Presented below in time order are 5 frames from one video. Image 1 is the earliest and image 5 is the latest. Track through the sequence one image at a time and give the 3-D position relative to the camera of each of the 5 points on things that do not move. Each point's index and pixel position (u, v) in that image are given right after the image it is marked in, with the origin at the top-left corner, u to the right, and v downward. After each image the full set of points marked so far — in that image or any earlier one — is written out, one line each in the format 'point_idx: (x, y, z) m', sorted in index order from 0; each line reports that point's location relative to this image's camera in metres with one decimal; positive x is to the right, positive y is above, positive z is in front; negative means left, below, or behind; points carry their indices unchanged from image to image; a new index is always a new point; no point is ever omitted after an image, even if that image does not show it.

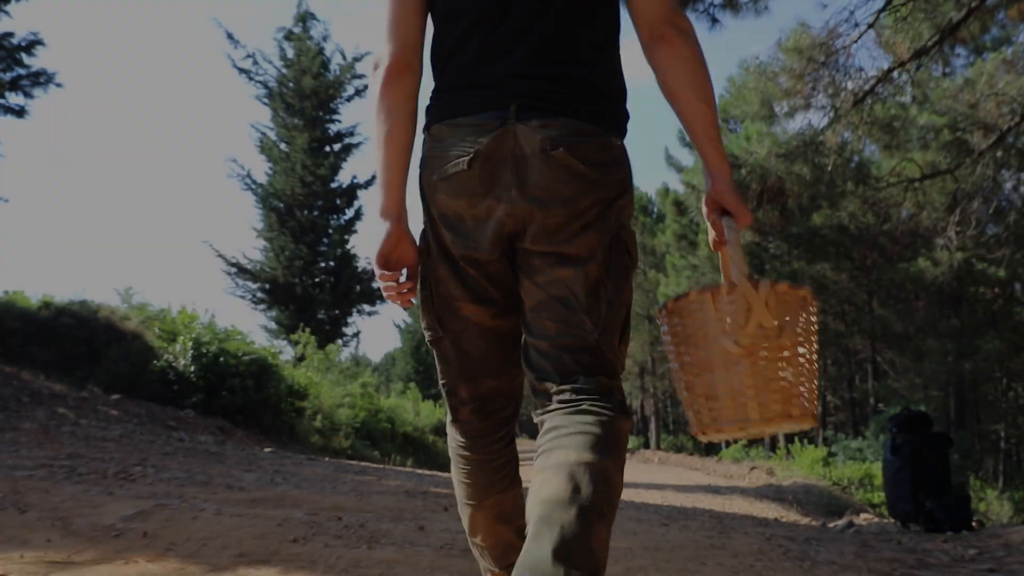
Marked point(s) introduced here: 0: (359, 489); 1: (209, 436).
0: (-1.0, -1.3, +6.2) m
1: (-3.1, -1.5, +10.2) m
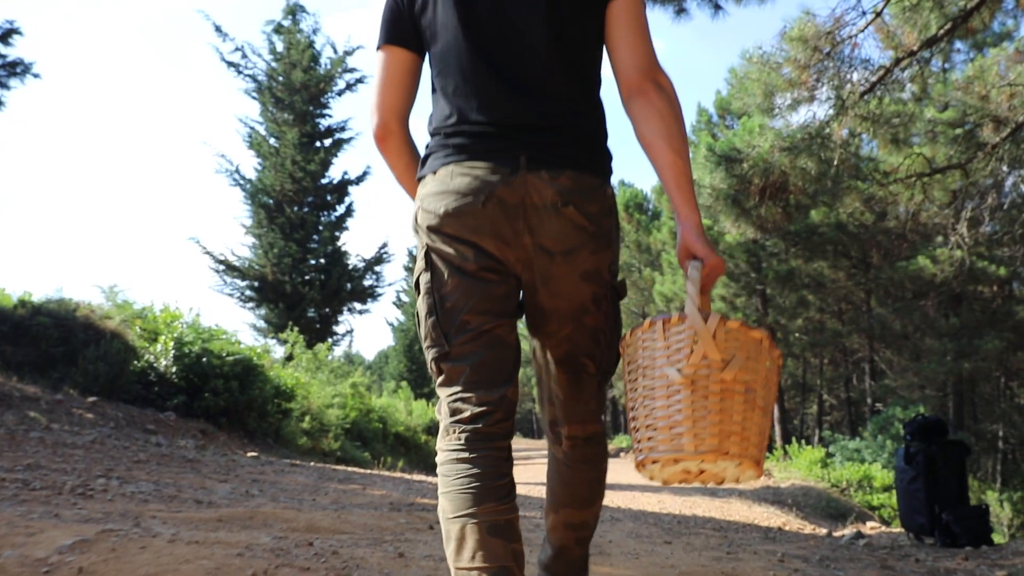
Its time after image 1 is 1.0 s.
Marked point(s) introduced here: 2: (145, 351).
0: (-1.0, -1.3, +5.8) m
1: (-3.2, -1.5, +9.8) m
2: (-4.2, -0.7, +11.4) m
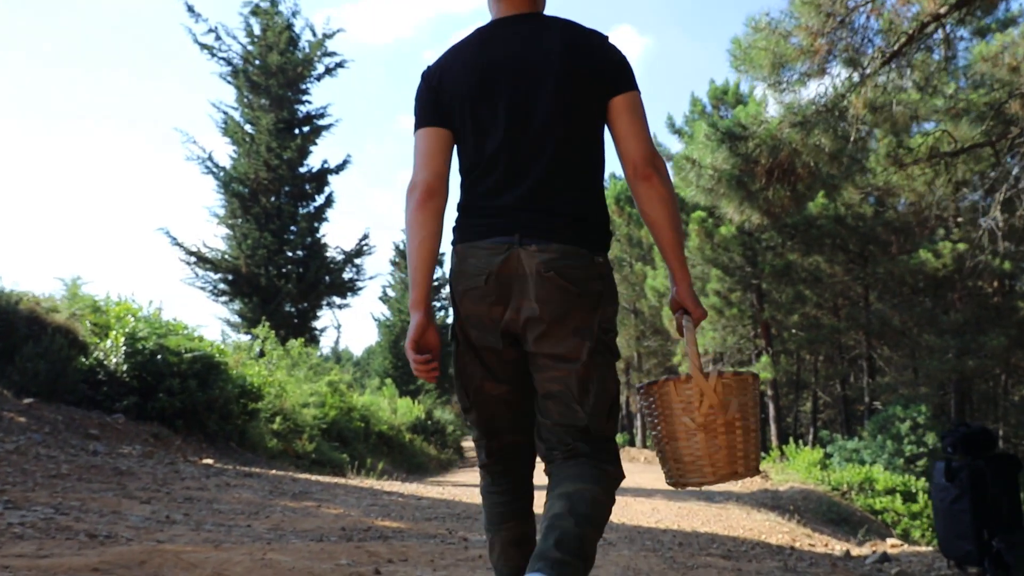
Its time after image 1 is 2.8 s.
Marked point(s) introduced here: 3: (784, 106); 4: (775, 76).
0: (-1.1, -1.2, +4.9) m
1: (-3.3, -1.4, +8.9) m
2: (-4.4, -0.6, +10.5) m
3: (+2.5, +1.7, +9.1) m
4: (+2.4, +1.9, +9.0) m
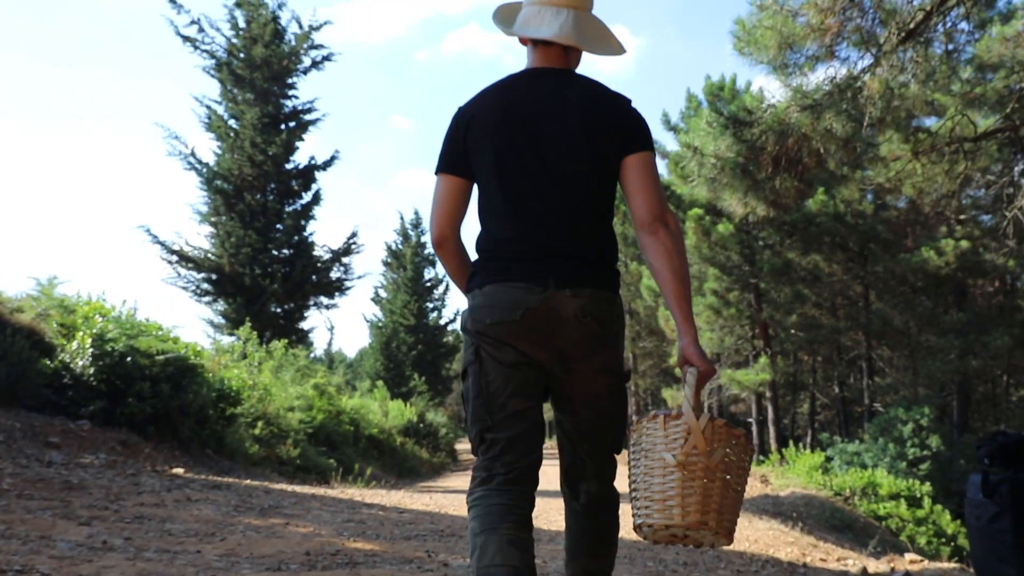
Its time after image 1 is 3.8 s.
0: (-1.2, -1.2, +4.3) m
1: (-3.4, -1.4, +8.3) m
2: (-4.5, -0.6, +9.9) m
3: (+2.4, +1.7, +8.5) m
4: (+2.3, +2.0, +8.5) m
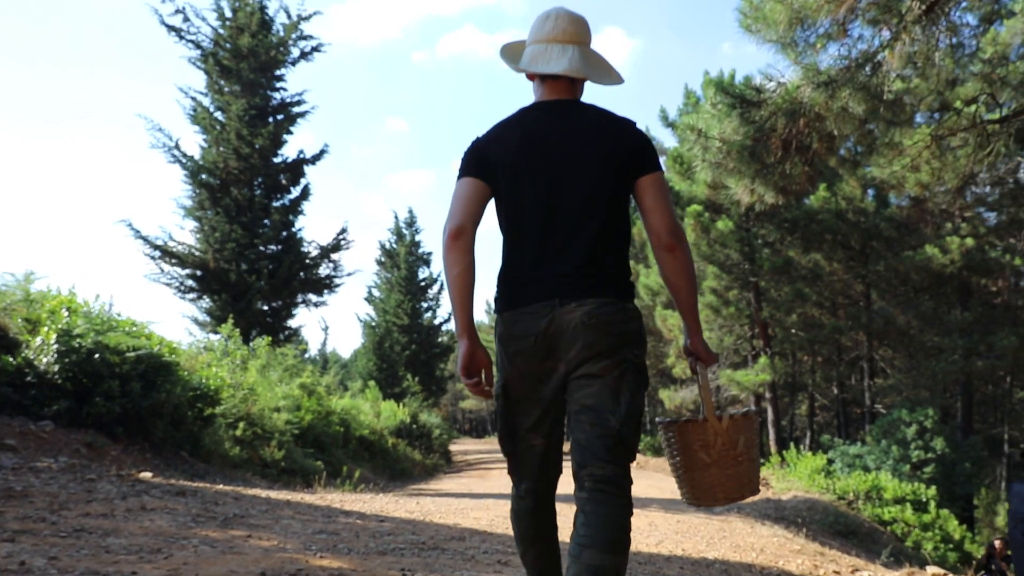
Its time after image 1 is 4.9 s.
0: (-1.3, -1.1, +3.8) m
1: (-3.5, -1.3, +7.7) m
2: (-4.6, -0.5, +9.3) m
3: (+2.3, +1.8, +8.0) m
4: (+2.2, +2.0, +7.9) m
